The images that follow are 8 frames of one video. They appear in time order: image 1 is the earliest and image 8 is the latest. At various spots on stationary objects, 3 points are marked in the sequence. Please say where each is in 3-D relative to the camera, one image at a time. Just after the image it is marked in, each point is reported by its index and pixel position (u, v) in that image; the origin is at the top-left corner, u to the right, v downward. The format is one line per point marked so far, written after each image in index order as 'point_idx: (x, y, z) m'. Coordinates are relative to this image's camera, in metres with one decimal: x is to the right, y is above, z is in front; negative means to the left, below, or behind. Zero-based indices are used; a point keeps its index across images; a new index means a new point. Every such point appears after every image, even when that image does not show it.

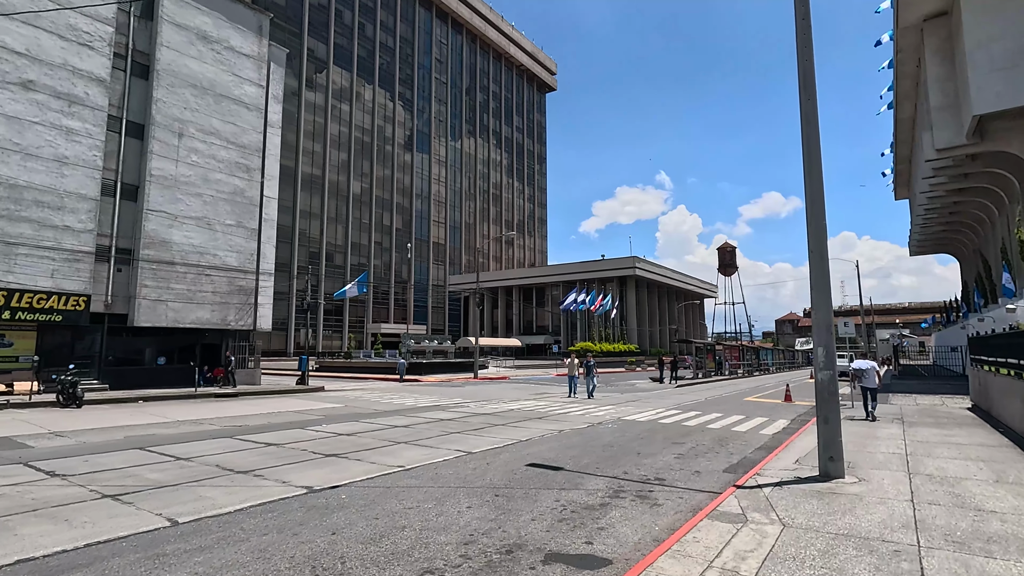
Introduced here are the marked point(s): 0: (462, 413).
0: (-1.5, -3.8, +16.1) m
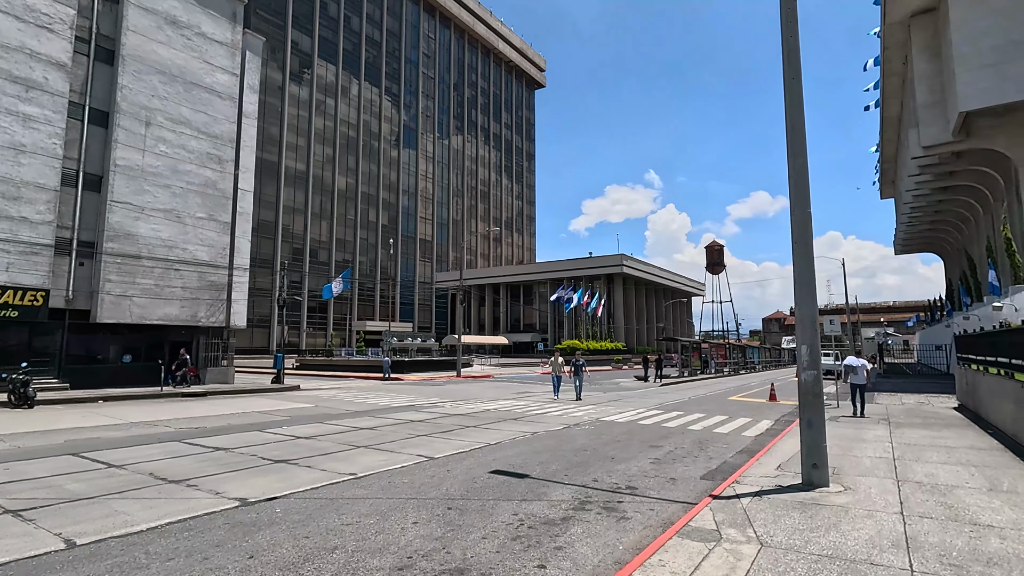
0: (-2.2, -3.6, +15.5) m
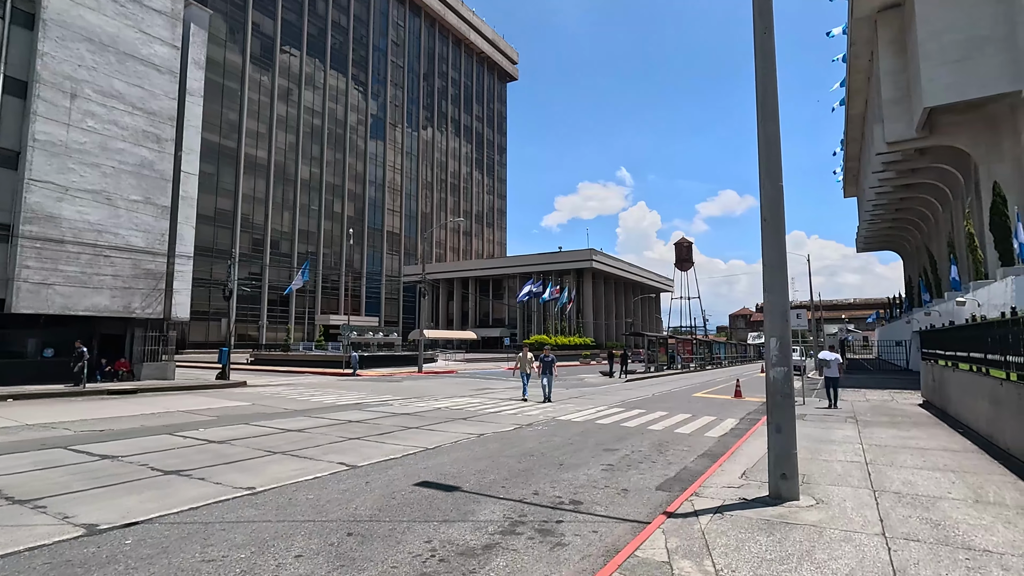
0: (-3.5, -3.3, +14.2) m
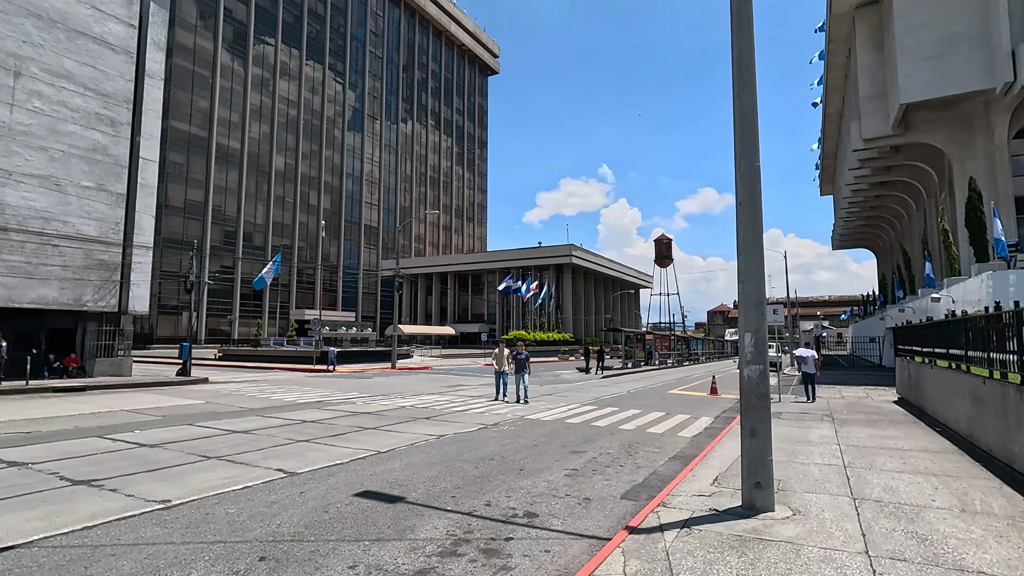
0: (-4.4, -3.1, +13.5) m
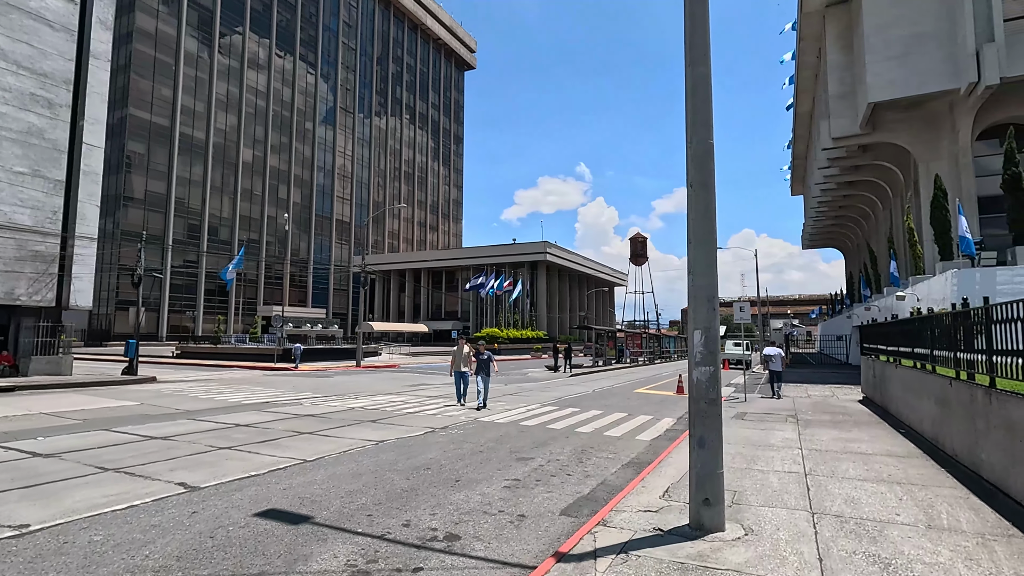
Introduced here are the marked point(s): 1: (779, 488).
0: (-5.4, -3.0, +12.6) m
1: (+3.2, -2.4, +6.4) m
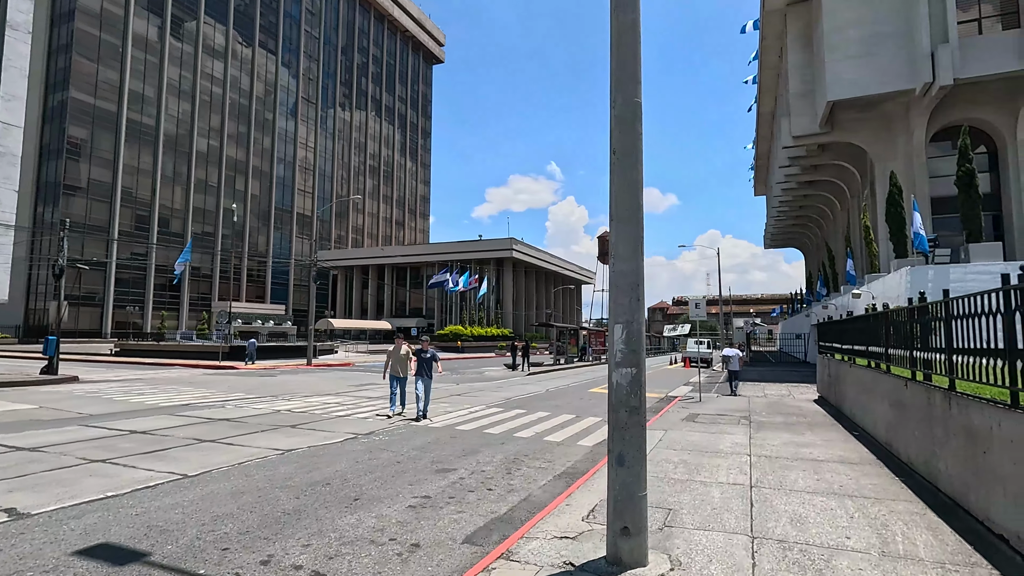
0: (-6.8, -2.8, +11.3) m
1: (+2.2, -2.3, +5.6) m
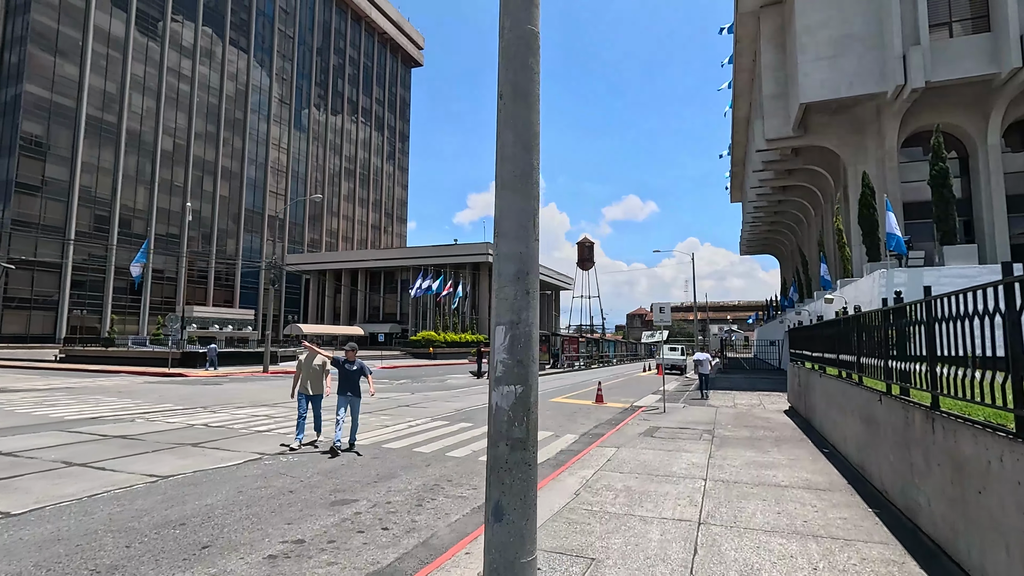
0: (-7.9, -2.8, +10.0) m
1: (+1.2, -2.2, +4.6) m
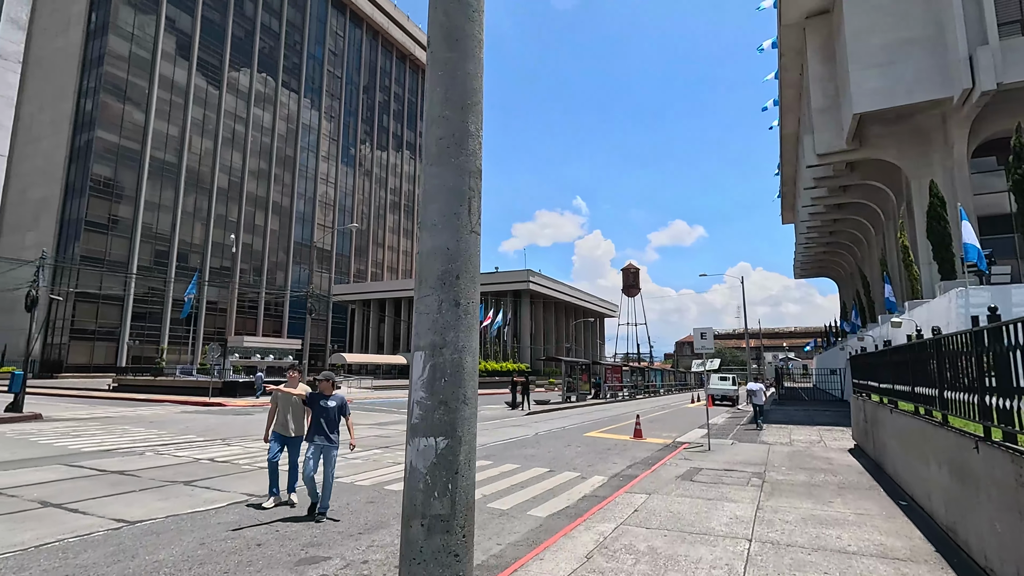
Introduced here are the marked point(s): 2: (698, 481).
0: (-7.6, -3.3, +9.6) m
1: (+1.0, -2.3, +3.4) m
2: (+3.1, -3.2, +9.0) m
